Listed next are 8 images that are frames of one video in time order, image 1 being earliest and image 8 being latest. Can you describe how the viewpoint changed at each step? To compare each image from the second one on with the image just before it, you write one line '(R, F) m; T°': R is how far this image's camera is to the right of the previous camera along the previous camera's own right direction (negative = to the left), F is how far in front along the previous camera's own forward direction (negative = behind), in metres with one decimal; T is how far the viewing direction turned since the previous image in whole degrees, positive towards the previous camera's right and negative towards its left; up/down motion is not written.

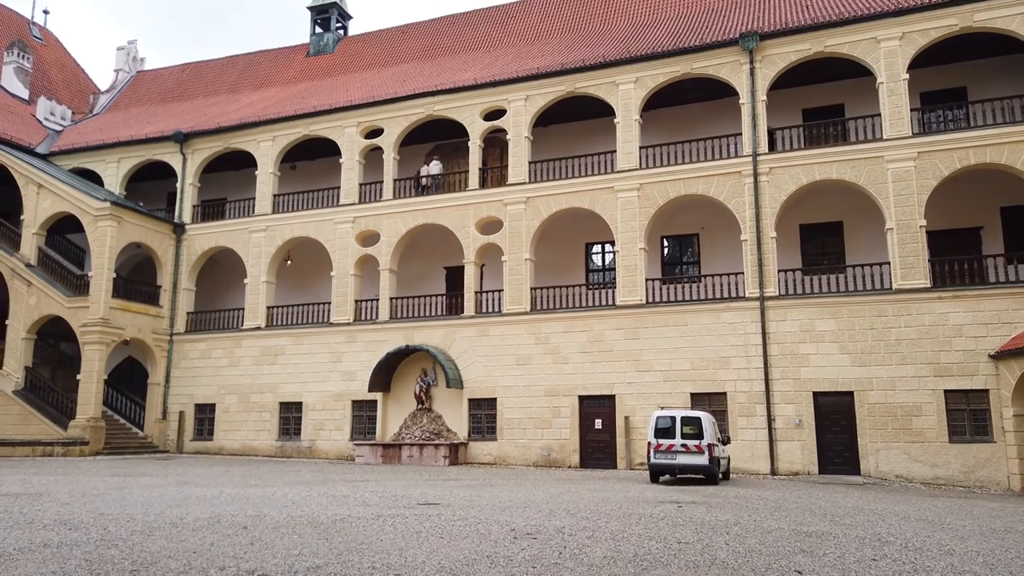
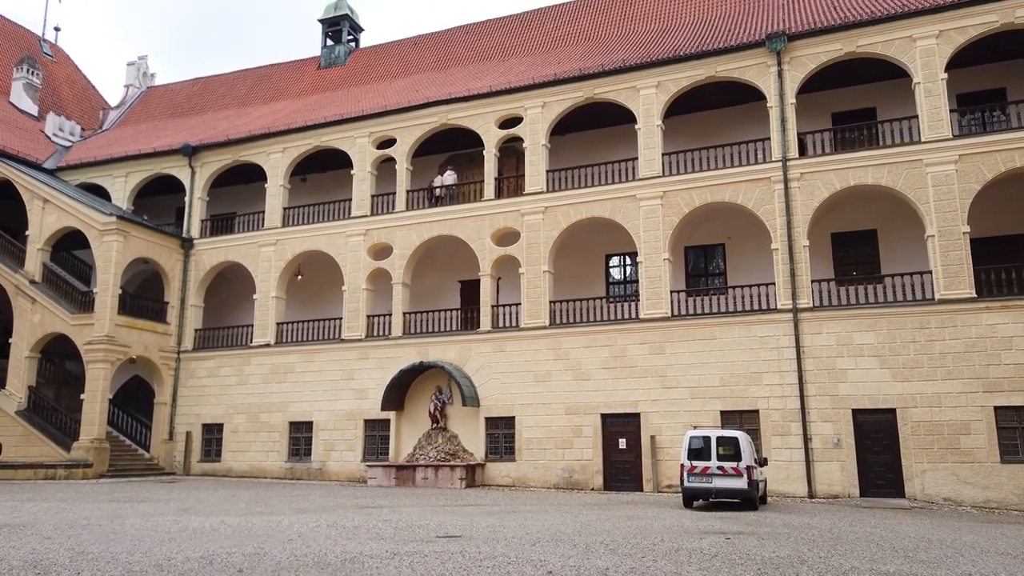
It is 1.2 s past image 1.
(-0.2, +0.9) m; -1°
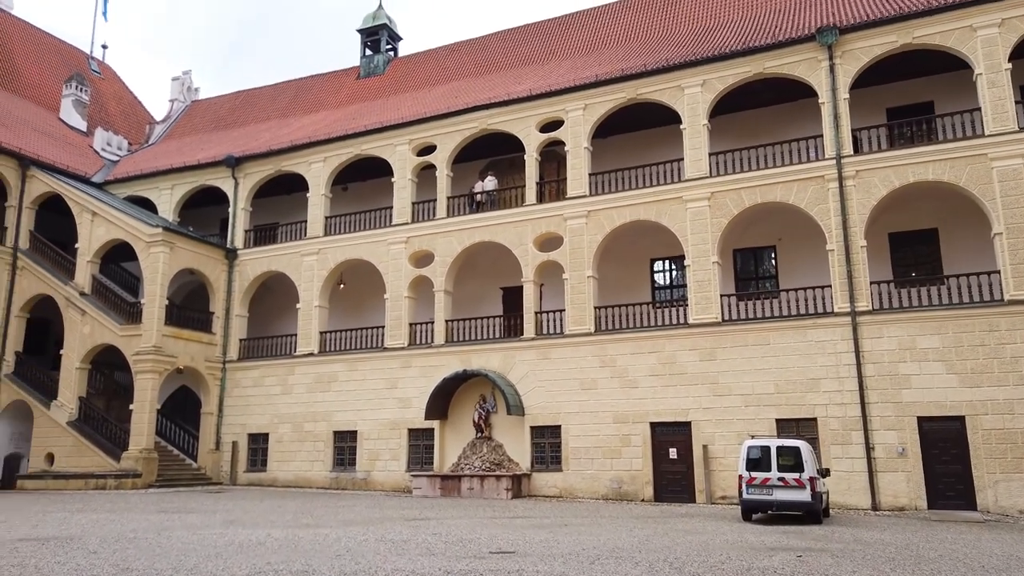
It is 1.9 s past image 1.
(-0.2, +0.4) m; -3°
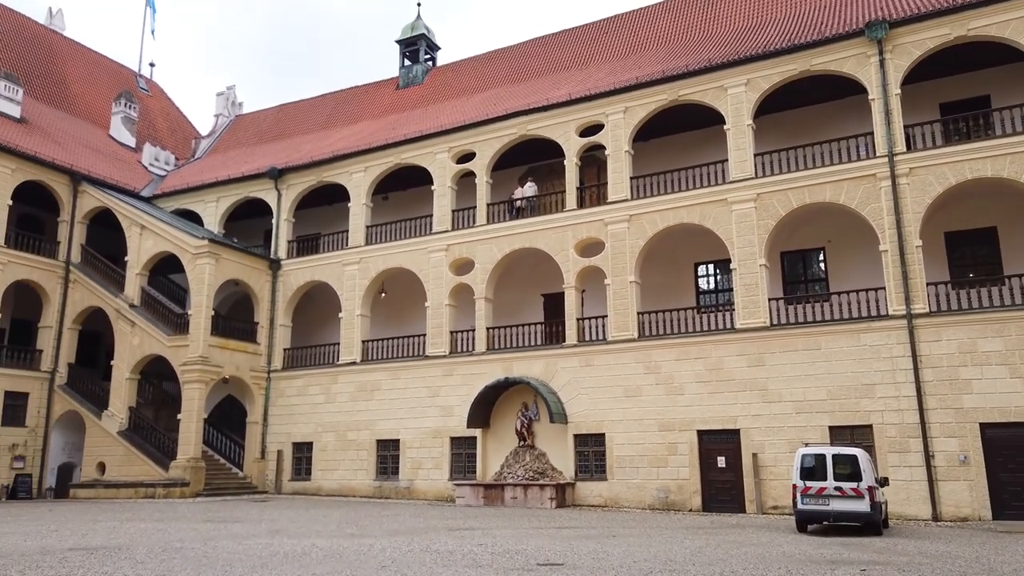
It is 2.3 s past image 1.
(0.0, +0.2) m; -3°
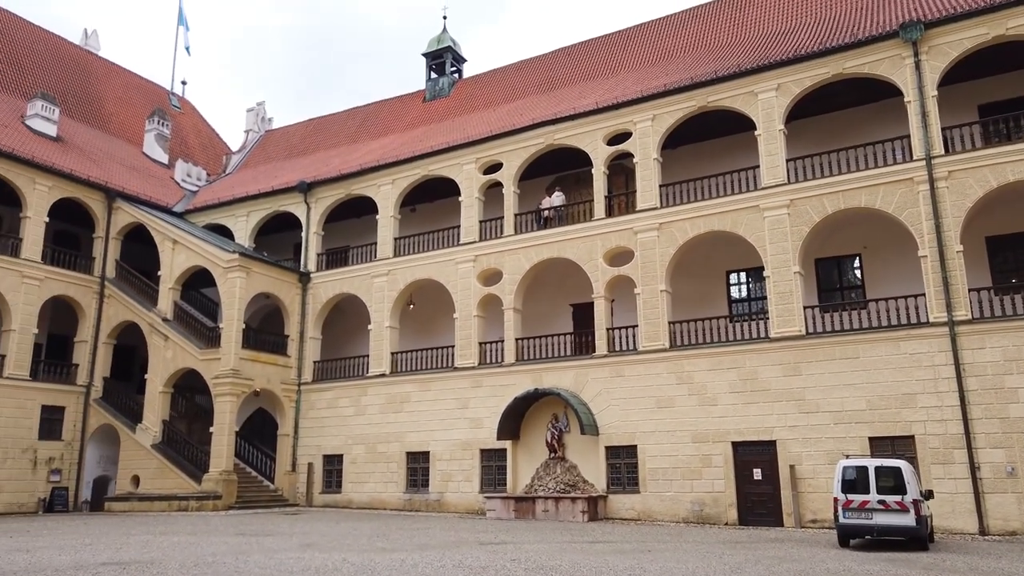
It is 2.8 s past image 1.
(0.0, +0.1) m; -2°
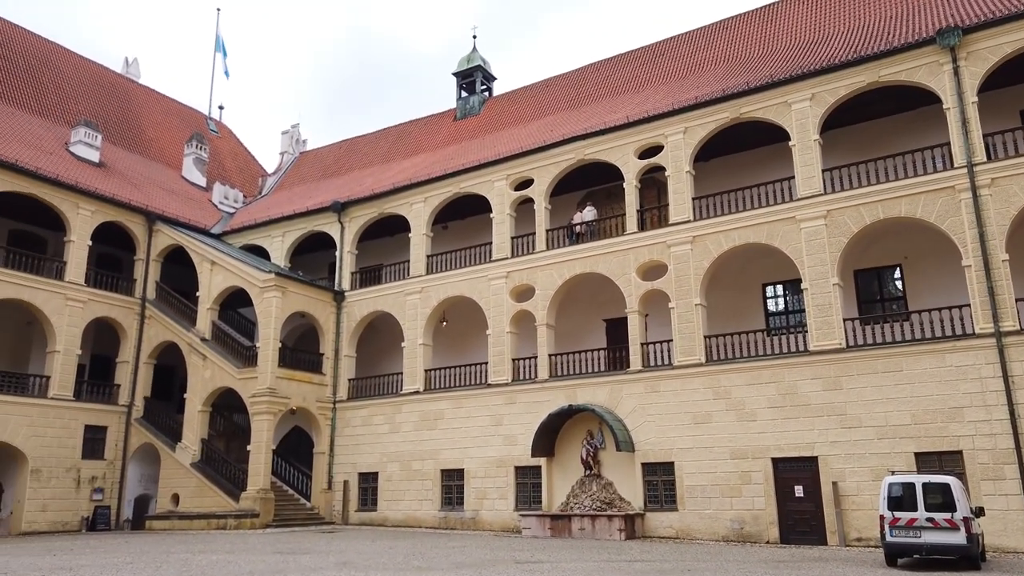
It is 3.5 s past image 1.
(0.0, +0.1) m; -2°
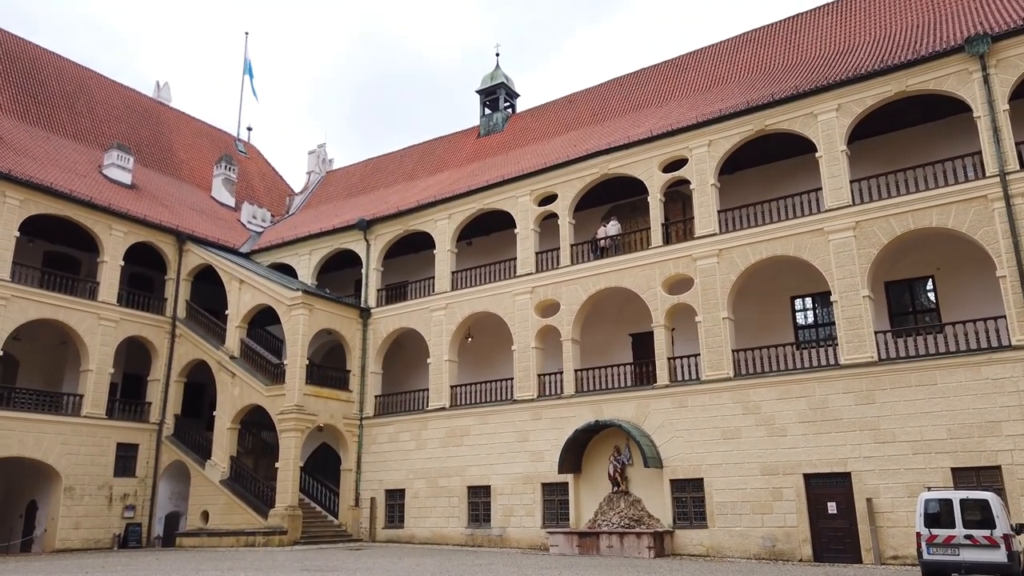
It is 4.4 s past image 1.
(0.0, 0.0) m; -2°
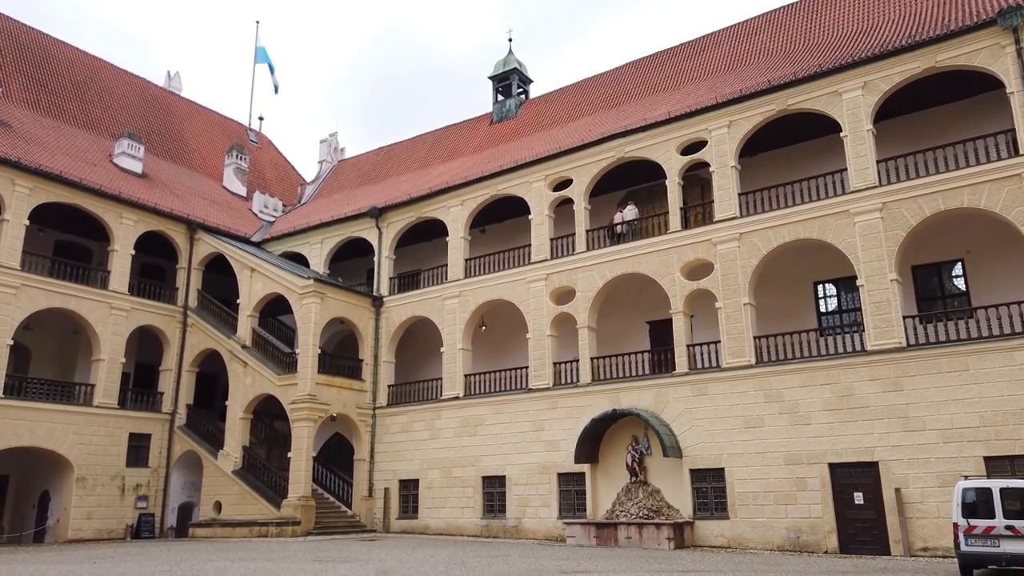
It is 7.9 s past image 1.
(-0.1, +0.5) m; -1°
